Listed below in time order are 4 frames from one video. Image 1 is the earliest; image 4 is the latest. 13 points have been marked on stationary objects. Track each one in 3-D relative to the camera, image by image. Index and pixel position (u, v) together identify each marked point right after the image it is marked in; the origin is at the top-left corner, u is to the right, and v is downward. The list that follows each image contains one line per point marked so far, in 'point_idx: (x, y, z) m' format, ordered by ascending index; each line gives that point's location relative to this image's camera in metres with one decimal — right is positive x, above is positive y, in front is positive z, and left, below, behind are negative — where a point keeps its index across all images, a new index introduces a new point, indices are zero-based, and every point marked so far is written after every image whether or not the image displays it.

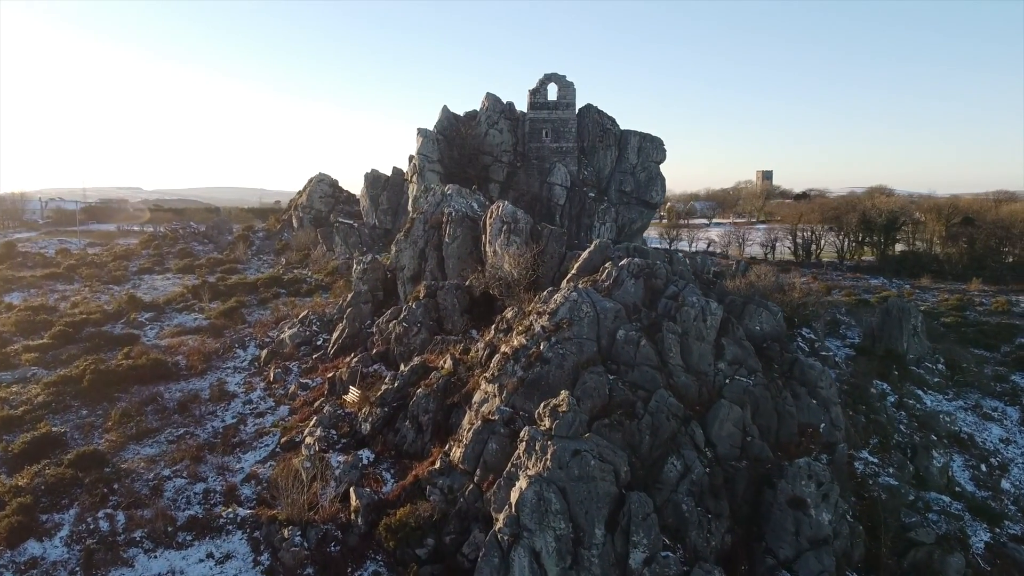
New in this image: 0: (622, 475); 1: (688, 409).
0: (+2.4, -4.2, +18.3) m
1: (+4.3, -3.0, +19.9) m
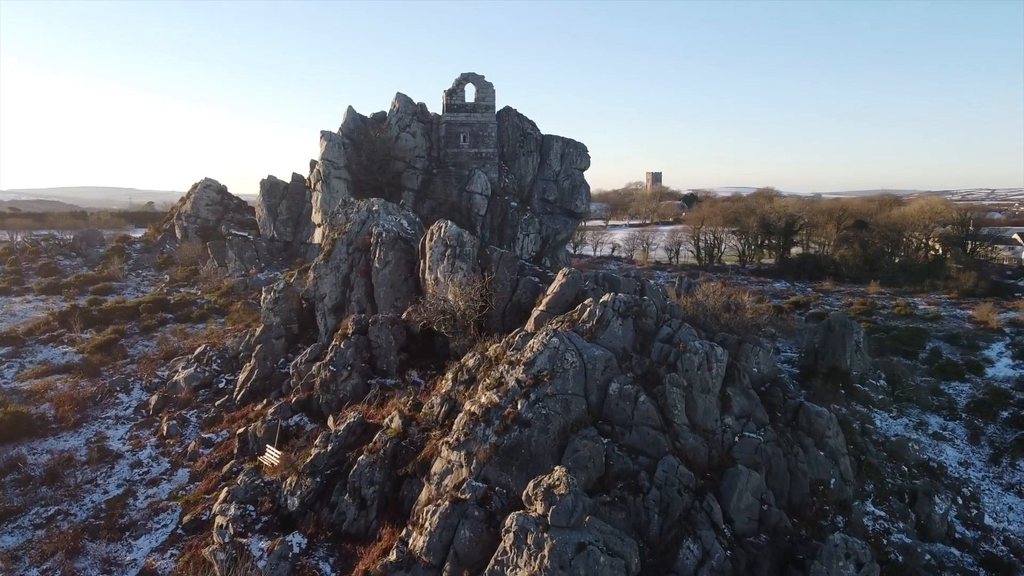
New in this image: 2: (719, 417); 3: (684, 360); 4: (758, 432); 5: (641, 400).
0: (+2.2, -5.1, +14.9) m
1: (+3.9, -3.9, +16.7) m
2: (+4.5, -2.8, +17.6) m
3: (+3.8, -1.6, +17.8) m
4: (+5.4, -3.2, +18.0) m
5: (+2.7, -2.4, +17.1) m
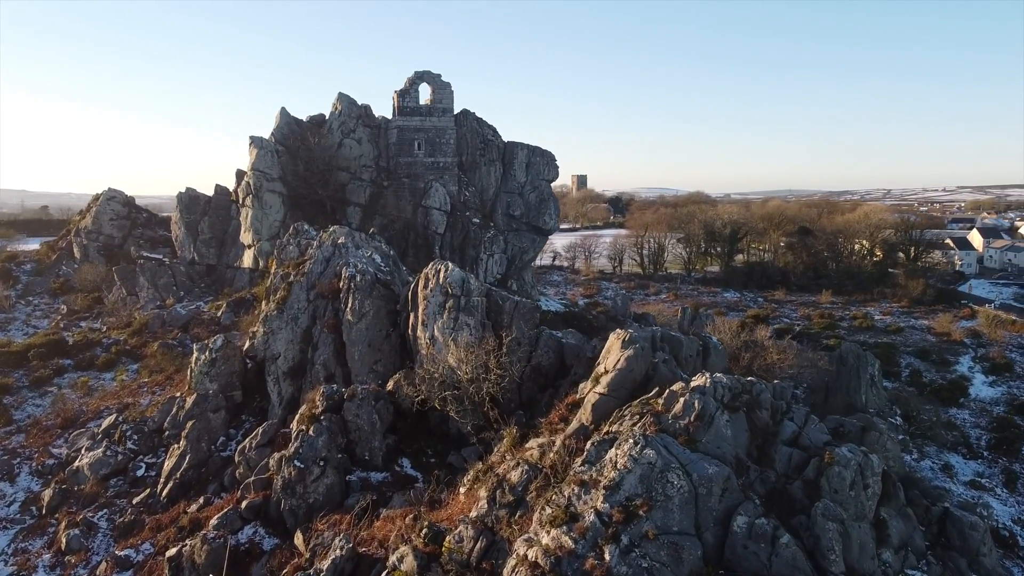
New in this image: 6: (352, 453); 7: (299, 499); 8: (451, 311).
0: (+3.7, -6.5, +9.6) m
1: (+5.1, -5.2, +11.6) m
2: (+5.7, -4.1, +12.6) m
3: (+4.9, -2.9, +12.7) m
4: (+6.6, -4.5, +13.0) m
5: (+3.9, -3.7, +11.9) m
6: (-3.5, -3.7, +18.2) m
7: (-4.5, -4.5, +17.3) m
8: (-1.4, -0.5, +18.6) m
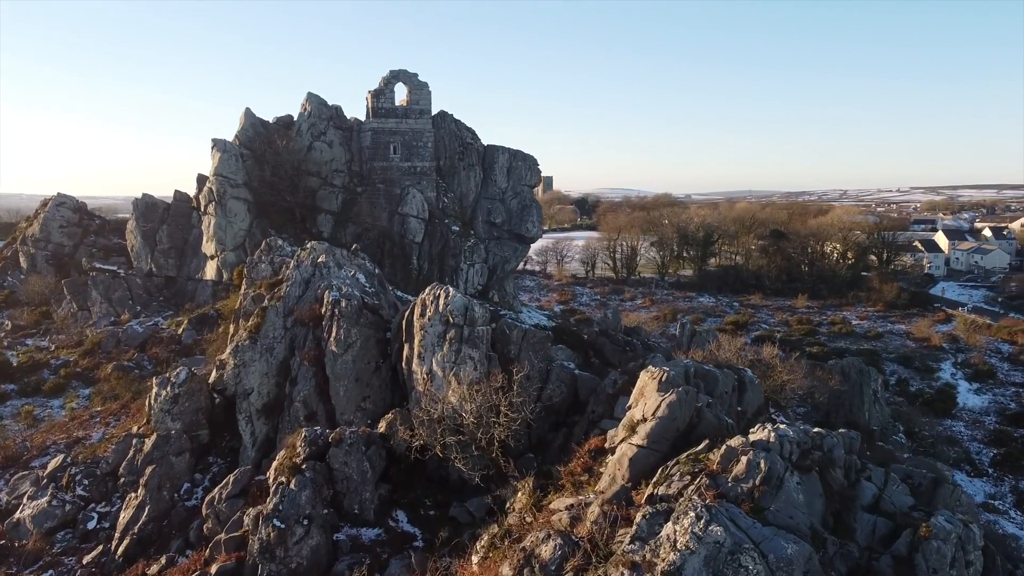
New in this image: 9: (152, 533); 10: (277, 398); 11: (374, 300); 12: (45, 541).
0: (+4.4, -7.0, +7.6) m
1: (+5.7, -5.8, +9.6) m
2: (+6.1, -4.6, +10.7) m
3: (+5.4, -3.4, +10.7) m
4: (+7.0, -5.0, +11.1) m
5: (+4.5, -4.2, +9.9) m
6: (-3.3, -4.3, +15.8) m
7: (-4.2, -5.1, +14.8) m
8: (-1.2, -1.1, +16.3) m
9: (-7.8, -5.3, +17.7) m
10: (-5.3, -2.5, +18.3) m
11: (-3.3, -0.2, +19.2) m
12: (-10.9, -5.9, +18.9) m
